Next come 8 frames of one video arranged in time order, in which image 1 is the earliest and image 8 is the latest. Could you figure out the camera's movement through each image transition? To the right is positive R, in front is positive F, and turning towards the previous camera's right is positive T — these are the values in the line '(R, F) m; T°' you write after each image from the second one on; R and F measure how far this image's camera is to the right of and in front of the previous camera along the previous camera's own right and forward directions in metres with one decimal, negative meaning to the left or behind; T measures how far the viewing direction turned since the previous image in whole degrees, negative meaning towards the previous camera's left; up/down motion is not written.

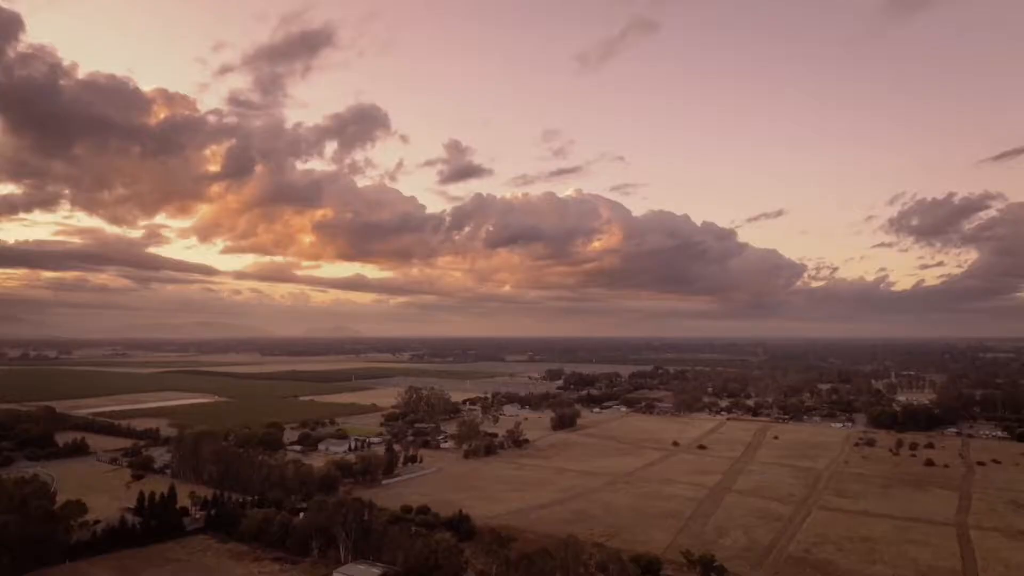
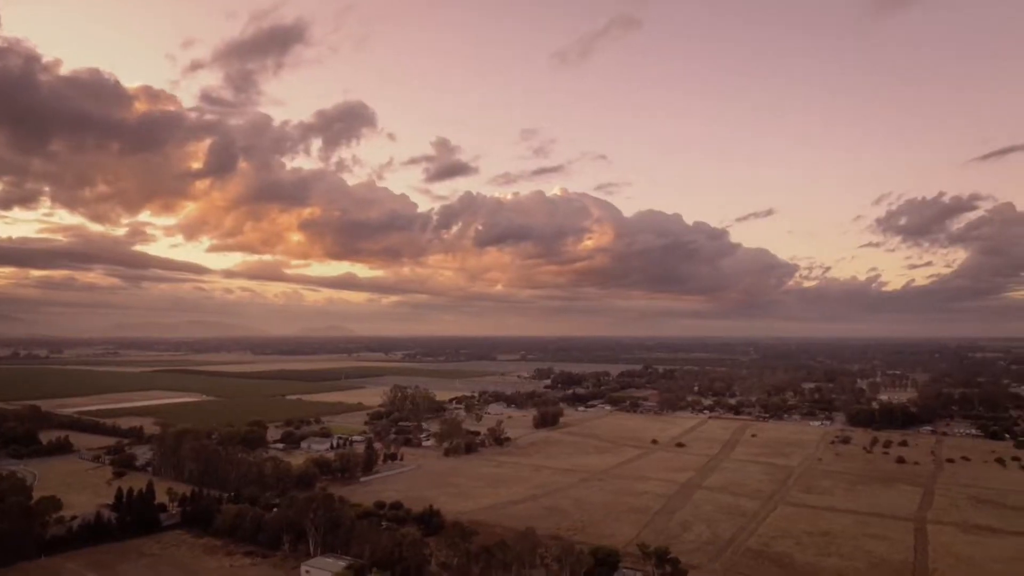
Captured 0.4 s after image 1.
(+1.2, -0.7) m; 0°
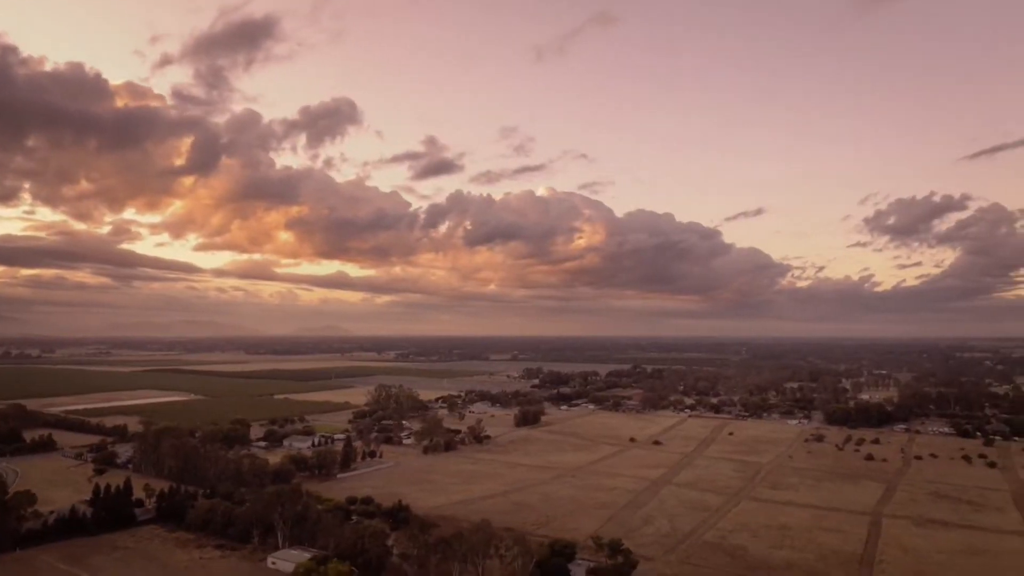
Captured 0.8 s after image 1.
(+1.4, -0.9) m; 0°
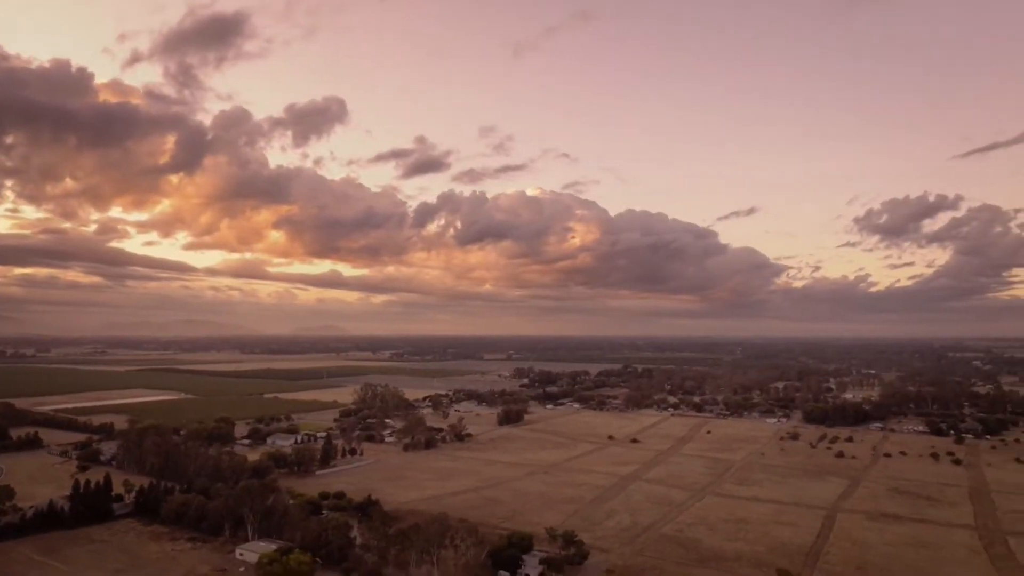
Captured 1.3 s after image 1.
(+1.6, -1.0) m; 0°
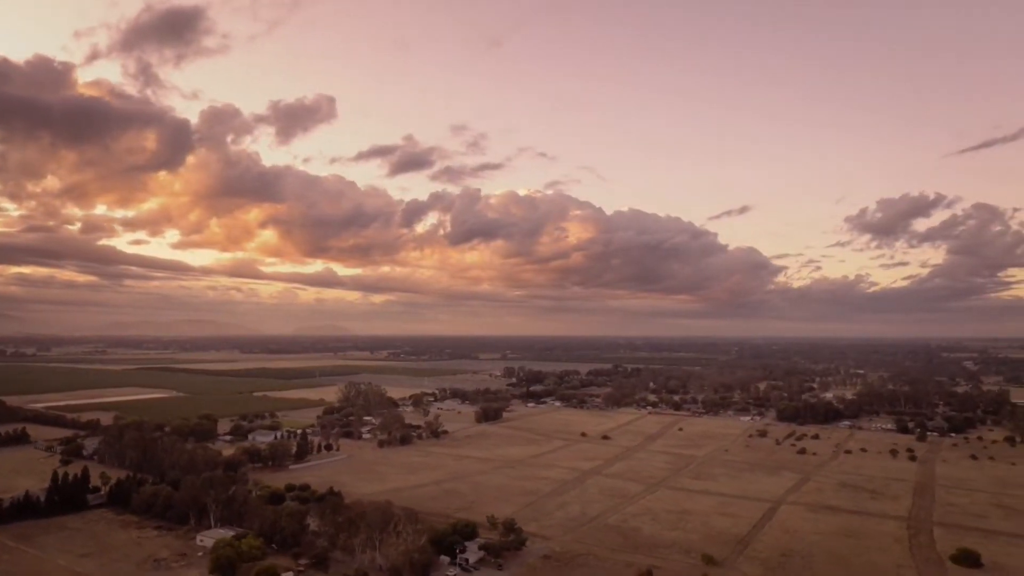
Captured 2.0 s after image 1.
(+2.4, -1.6) m; 0°
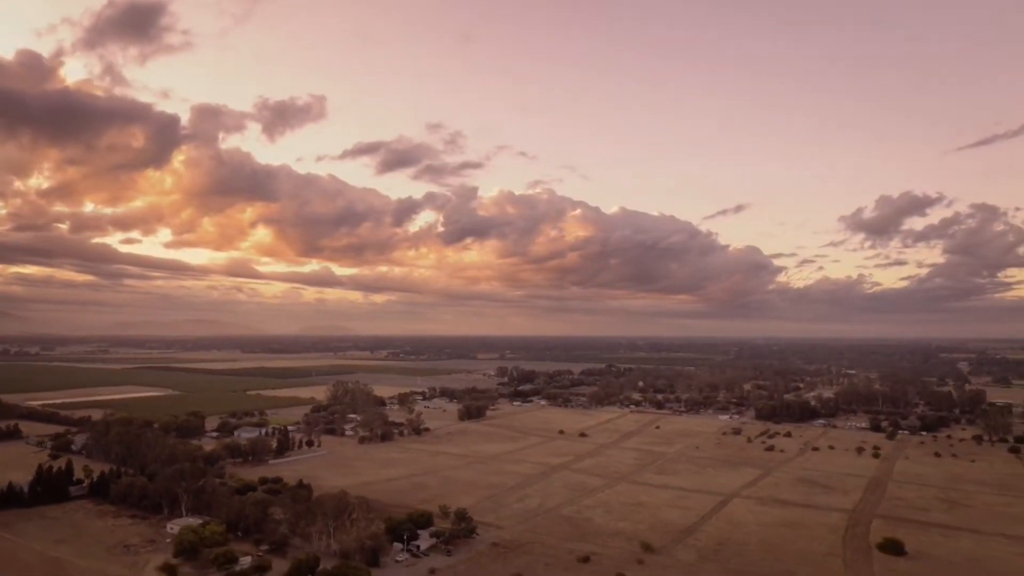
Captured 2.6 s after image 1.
(+2.3, -1.5) m; 0°
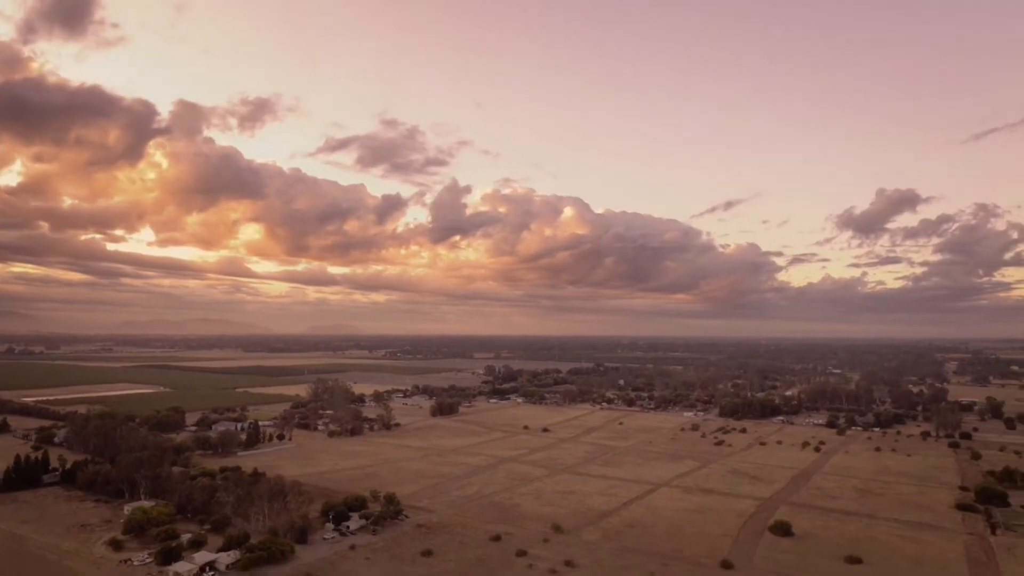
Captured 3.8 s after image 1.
(+3.8, -2.5) m; -1°
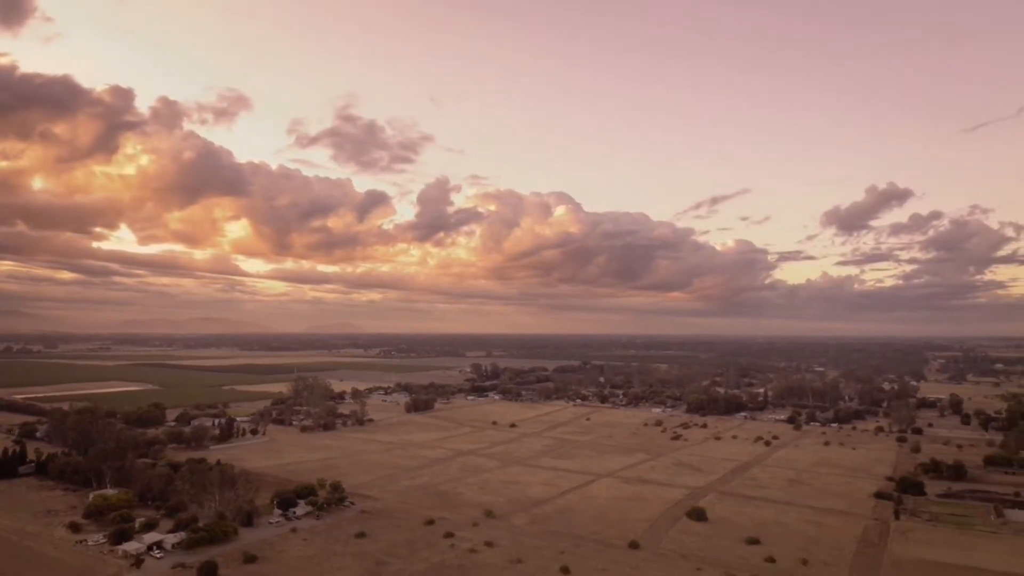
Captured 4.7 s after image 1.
(+3.2, -2.2) m; 0°
